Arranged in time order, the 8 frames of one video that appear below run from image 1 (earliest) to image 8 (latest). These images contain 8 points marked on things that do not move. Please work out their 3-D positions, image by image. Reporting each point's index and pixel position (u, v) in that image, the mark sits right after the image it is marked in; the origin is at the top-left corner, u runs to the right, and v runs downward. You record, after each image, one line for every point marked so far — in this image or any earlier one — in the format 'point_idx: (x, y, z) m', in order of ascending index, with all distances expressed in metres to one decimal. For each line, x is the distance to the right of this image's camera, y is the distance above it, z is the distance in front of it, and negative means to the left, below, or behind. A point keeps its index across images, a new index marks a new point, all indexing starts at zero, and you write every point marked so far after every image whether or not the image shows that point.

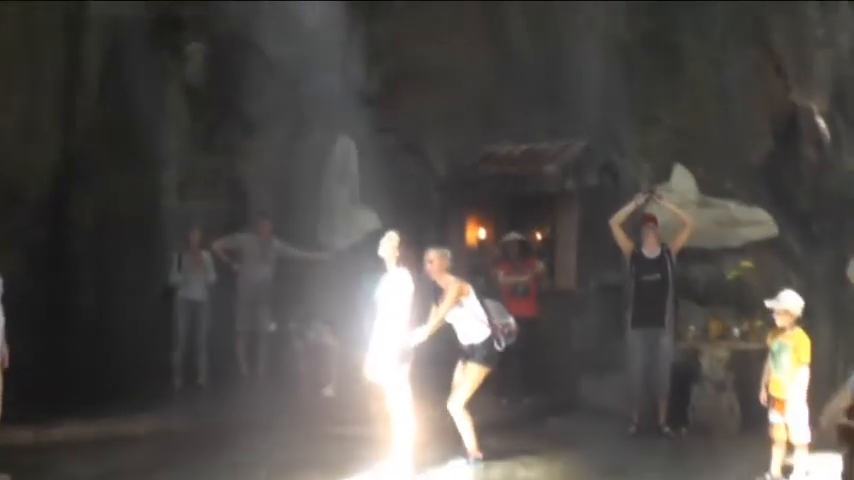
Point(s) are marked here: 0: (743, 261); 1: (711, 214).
0: (+2.6, -0.2, +11.2) m
1: (+2.3, +0.2, +11.3) m
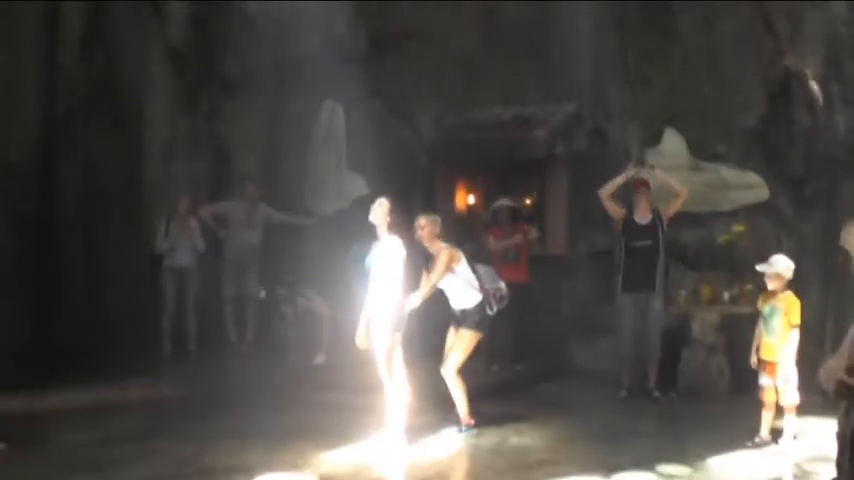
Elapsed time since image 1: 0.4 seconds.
0: (+2.5, +0.1, +11.0) m
1: (+2.2, +0.5, +11.2) m
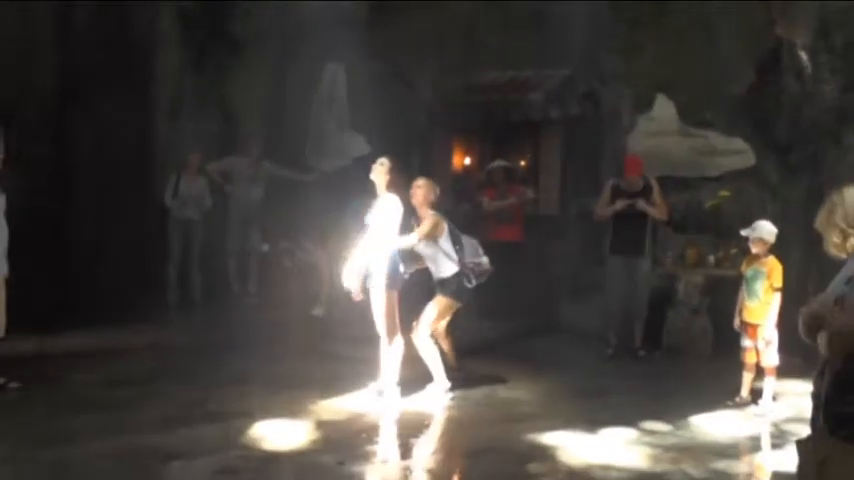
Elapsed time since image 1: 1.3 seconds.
0: (+2.4, +0.4, +11.4) m
1: (+2.2, +0.8, +11.5) m
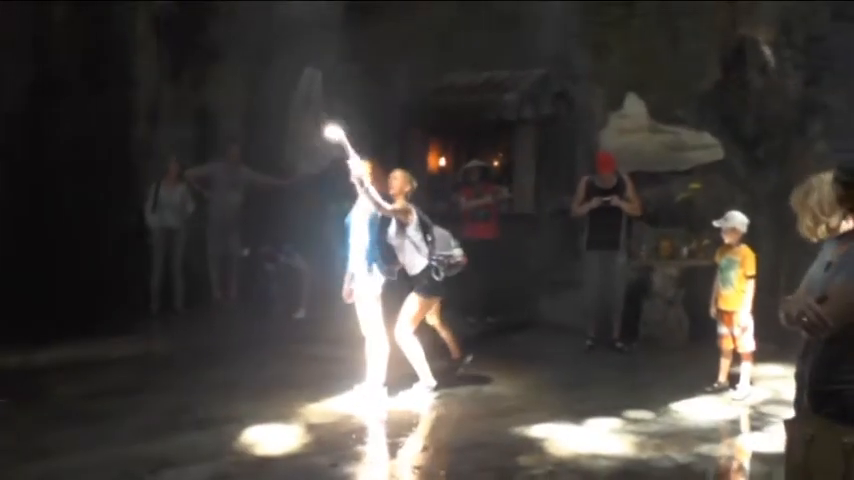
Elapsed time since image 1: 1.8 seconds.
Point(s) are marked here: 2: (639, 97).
0: (+2.2, +0.5, +11.7) m
1: (+2.0, +0.9, +11.8) m
2: (+1.9, +1.3, +12.2) m
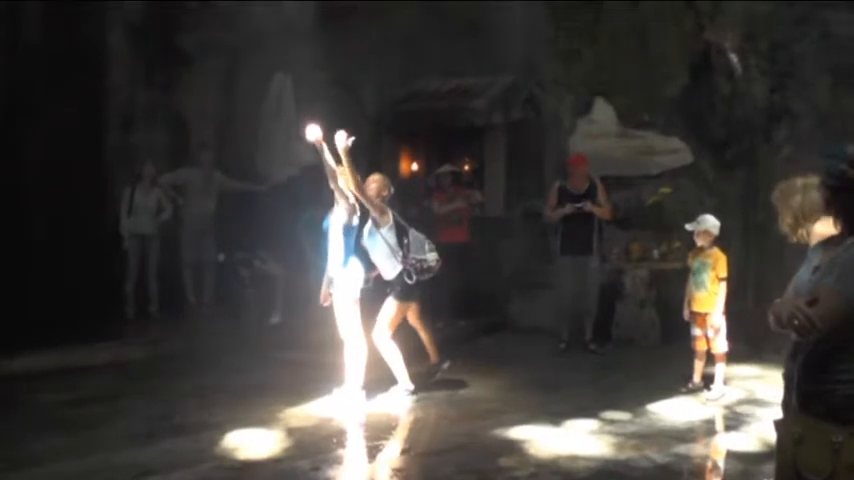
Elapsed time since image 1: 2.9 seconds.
0: (+2.0, +0.5, +11.8) m
1: (+1.8, +0.9, +12.0) m
2: (+1.6, +1.3, +12.4) m
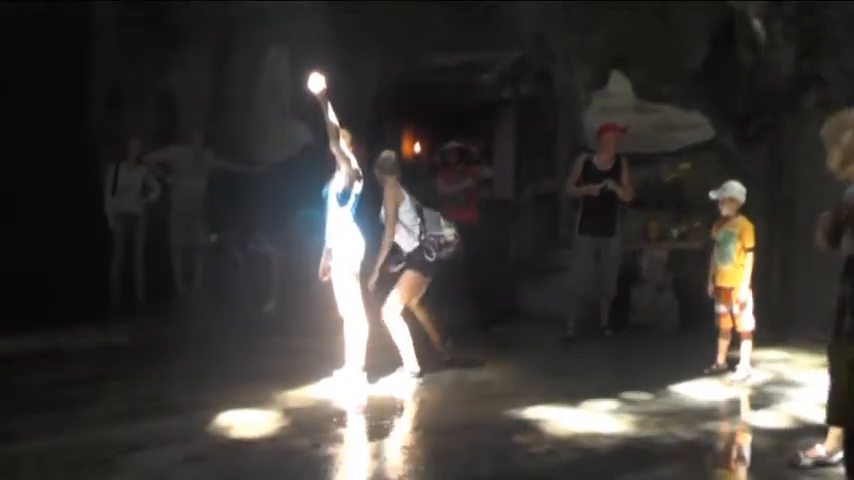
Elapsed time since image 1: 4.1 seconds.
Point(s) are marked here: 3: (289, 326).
0: (+2.1, +0.6, +11.2) m
1: (+1.8, +1.0, +11.4) m
2: (+1.7, +1.4, +11.8) m
3: (-1.1, -0.7, +11.1) m
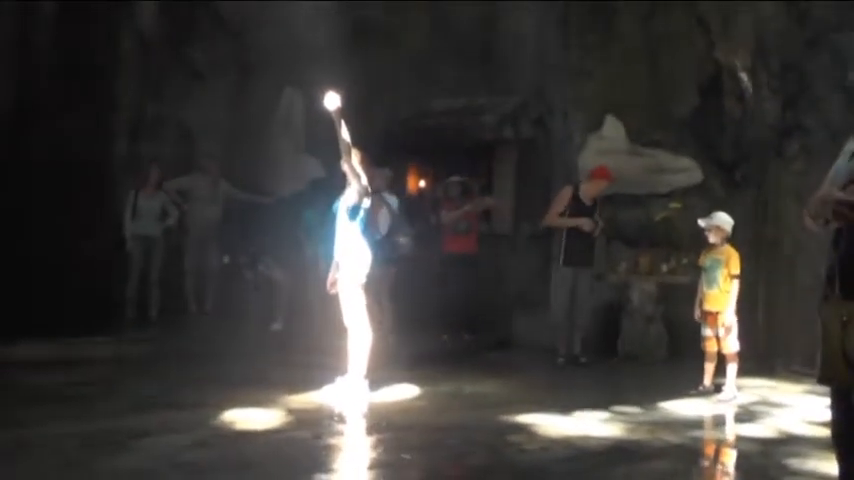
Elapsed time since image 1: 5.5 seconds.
0: (+2.1, +0.3, +11.9) m
1: (+1.8, +0.7, +12.0) m
2: (+1.7, +1.0, +12.5) m
3: (-1.1, -0.9, +11.5) m
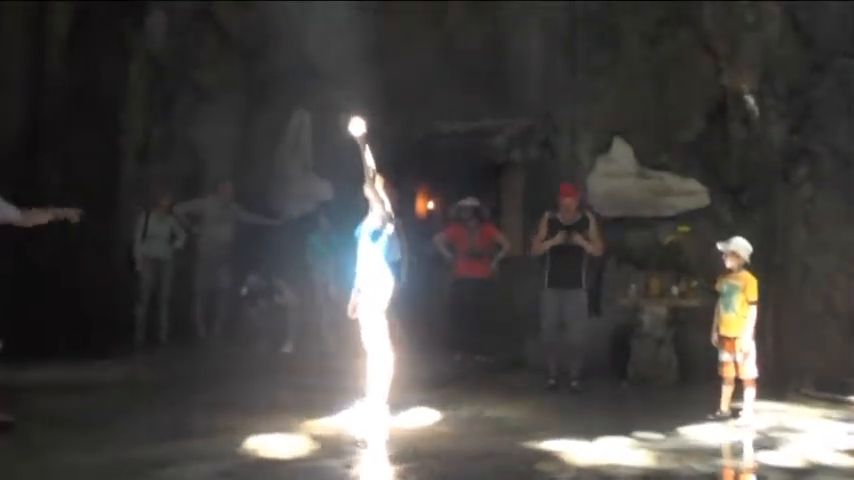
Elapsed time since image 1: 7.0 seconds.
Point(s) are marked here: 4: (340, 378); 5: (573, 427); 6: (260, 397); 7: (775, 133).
0: (+2.2, +0.1, +11.9) m
1: (+1.9, +0.5, +12.1) m
2: (+1.8, +0.8, +12.5) m
3: (-1.0, -1.1, +11.4) m
4: (-0.7, -1.1, +11.1) m
5: (+1.1, -1.3, +9.9) m
6: (-1.3, -1.2, +10.5) m
7: (+2.9, +0.9, +11.5) m
